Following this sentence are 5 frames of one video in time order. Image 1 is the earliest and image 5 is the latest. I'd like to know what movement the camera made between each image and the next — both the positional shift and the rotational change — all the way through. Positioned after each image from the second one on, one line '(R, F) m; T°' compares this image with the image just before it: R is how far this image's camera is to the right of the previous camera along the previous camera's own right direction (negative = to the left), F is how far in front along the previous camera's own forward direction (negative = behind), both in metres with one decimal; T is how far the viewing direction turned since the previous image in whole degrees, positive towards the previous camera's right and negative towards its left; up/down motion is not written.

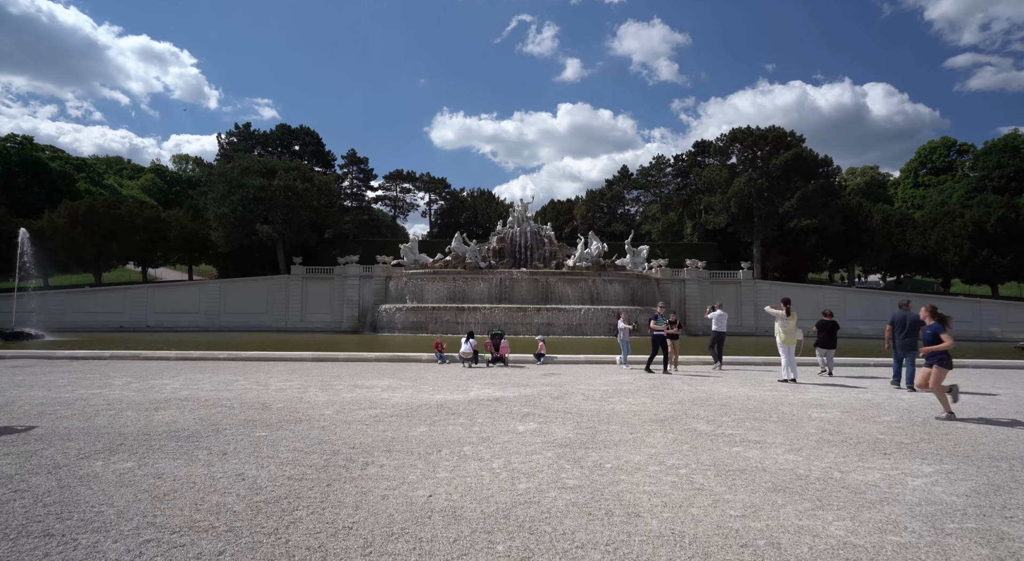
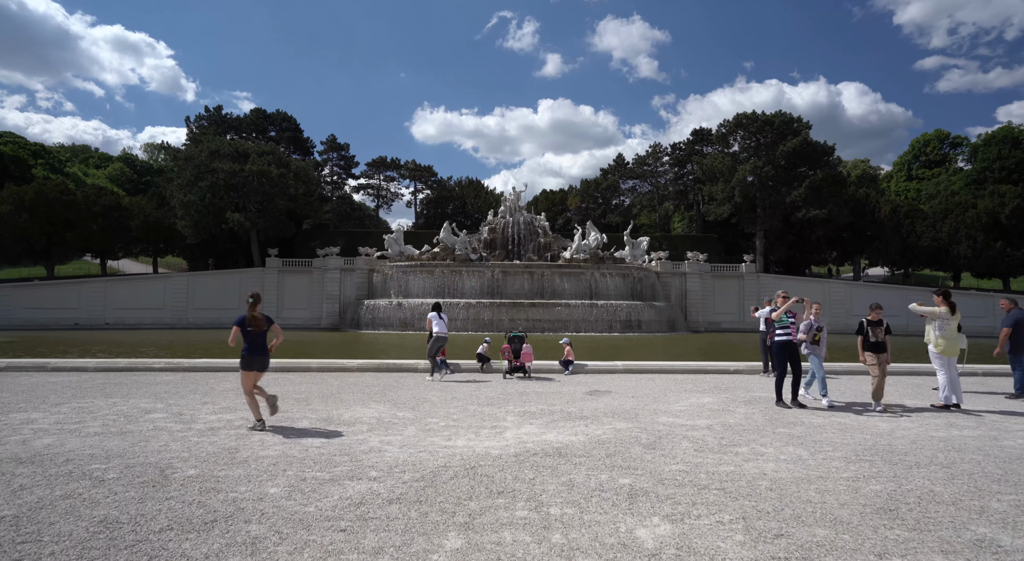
(-0.8, +3.2) m; +2°
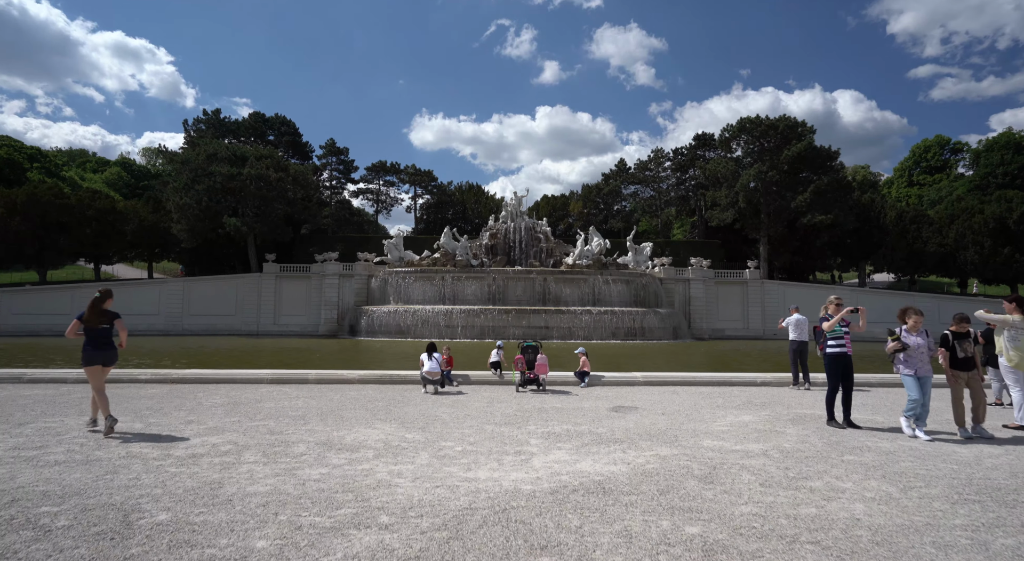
(-0.3, +0.8) m; 0°
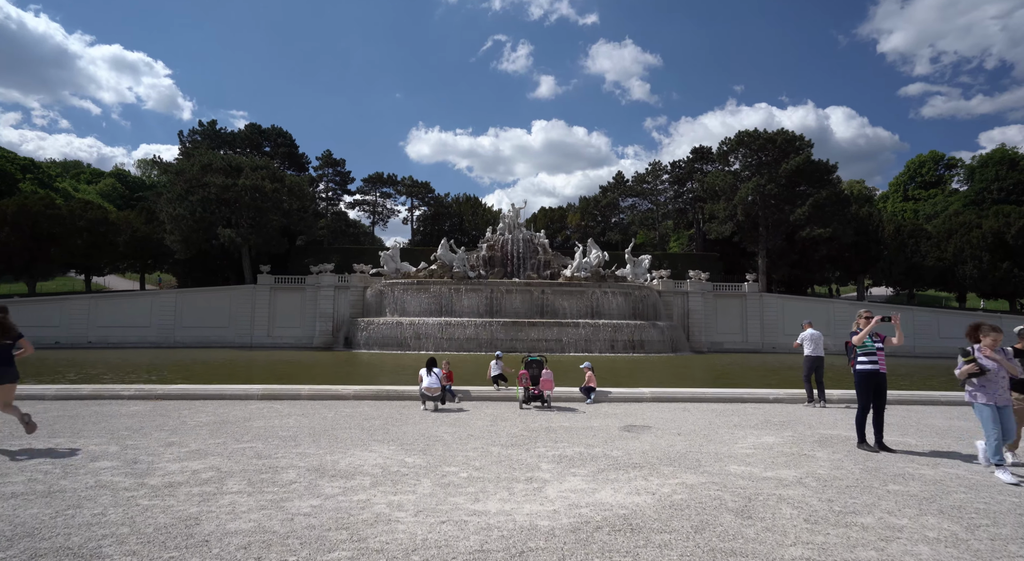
(-0.1, +0.5) m; 0°
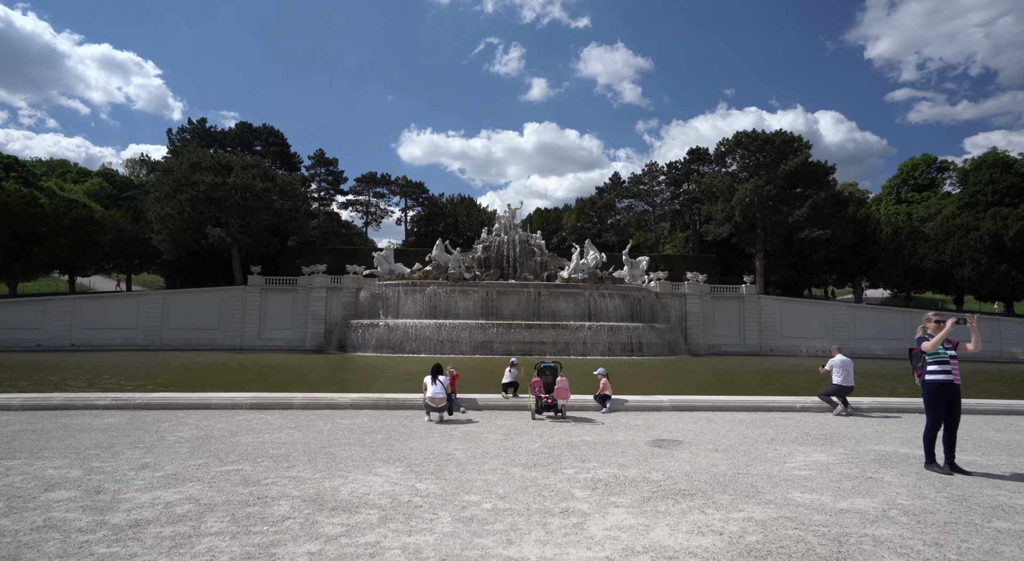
(-0.3, +0.8) m; +1°
